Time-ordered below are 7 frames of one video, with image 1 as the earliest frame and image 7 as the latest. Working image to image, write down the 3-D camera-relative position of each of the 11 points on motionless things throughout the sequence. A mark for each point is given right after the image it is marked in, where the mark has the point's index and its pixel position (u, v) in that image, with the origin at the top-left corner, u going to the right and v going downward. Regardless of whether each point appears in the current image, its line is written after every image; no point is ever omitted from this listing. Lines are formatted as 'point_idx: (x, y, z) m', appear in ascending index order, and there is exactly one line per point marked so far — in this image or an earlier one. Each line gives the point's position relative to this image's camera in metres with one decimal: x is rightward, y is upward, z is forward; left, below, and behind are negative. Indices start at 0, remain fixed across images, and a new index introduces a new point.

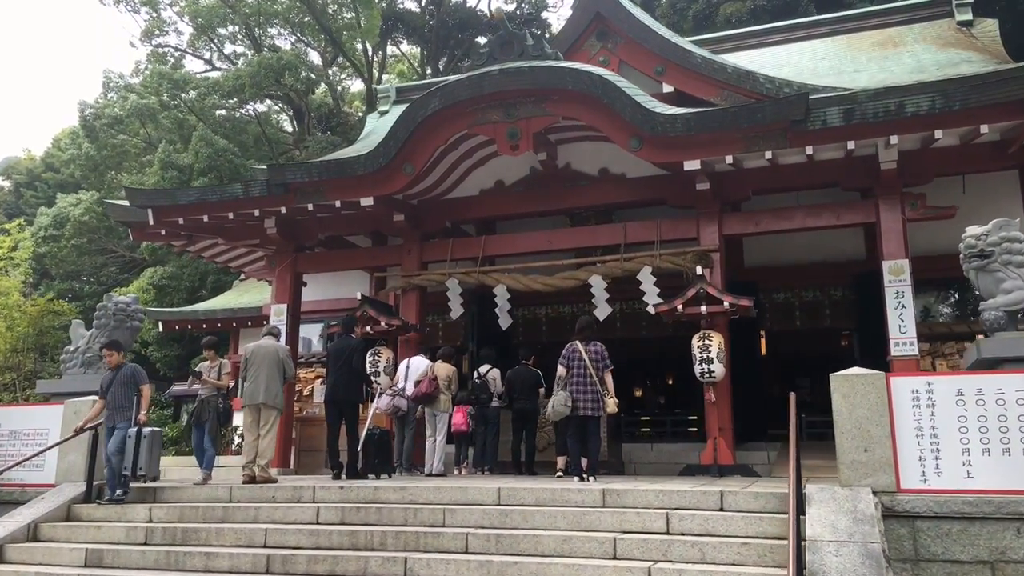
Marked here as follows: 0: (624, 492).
0: (+0.8, -1.4, +5.1) m
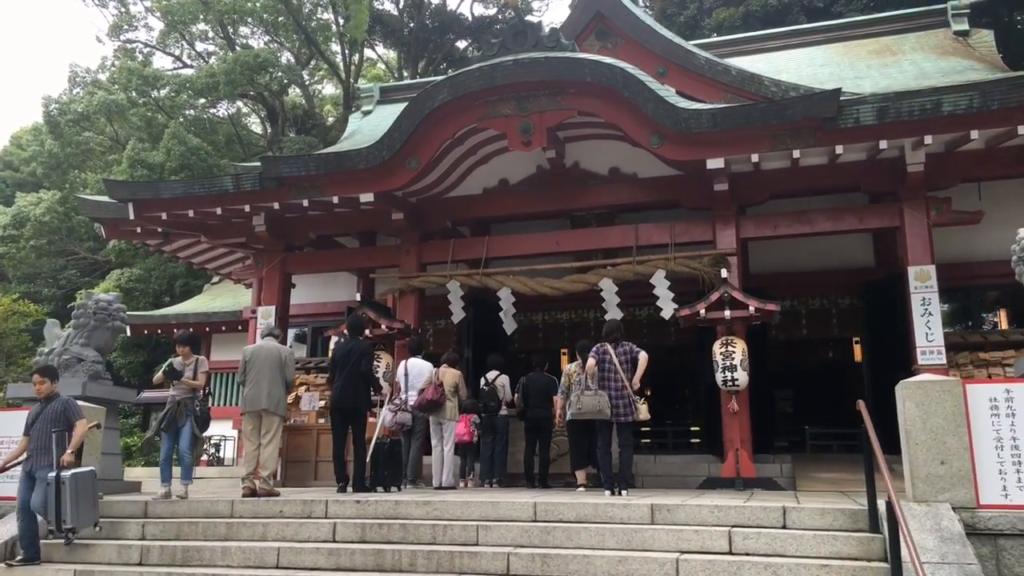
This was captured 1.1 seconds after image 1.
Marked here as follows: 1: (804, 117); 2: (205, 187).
0: (+1.0, -1.4, +4.7) m
1: (+2.8, +1.7, +7.1) m
2: (-3.9, +1.3, +9.6) m
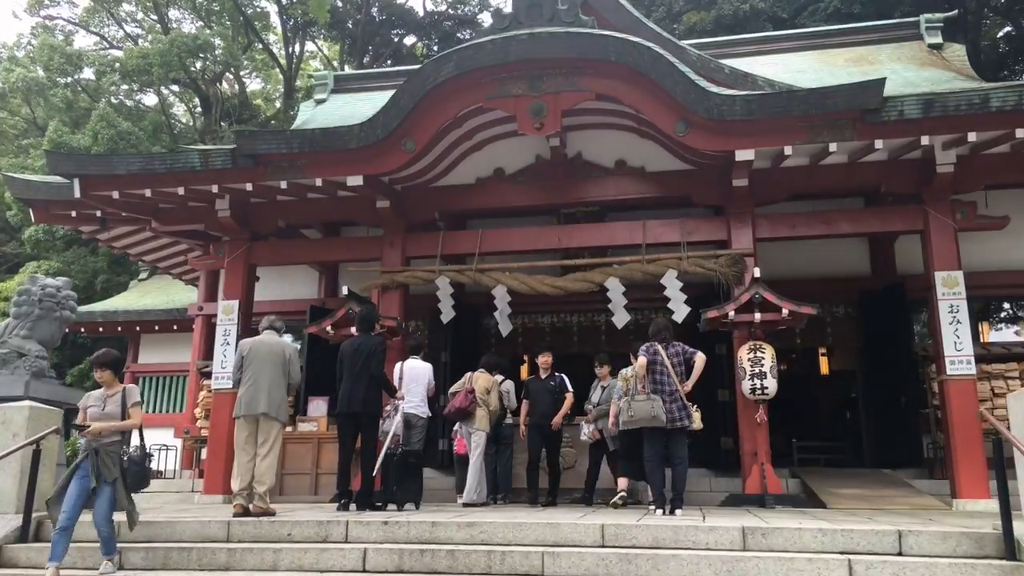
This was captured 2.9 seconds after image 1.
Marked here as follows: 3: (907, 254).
0: (+1.4, -1.3, +4.1) m
1: (+3.1, +1.7, +6.7) m
2: (-3.9, +1.5, +8.5) m
3: (+5.3, +0.4, +9.8) m
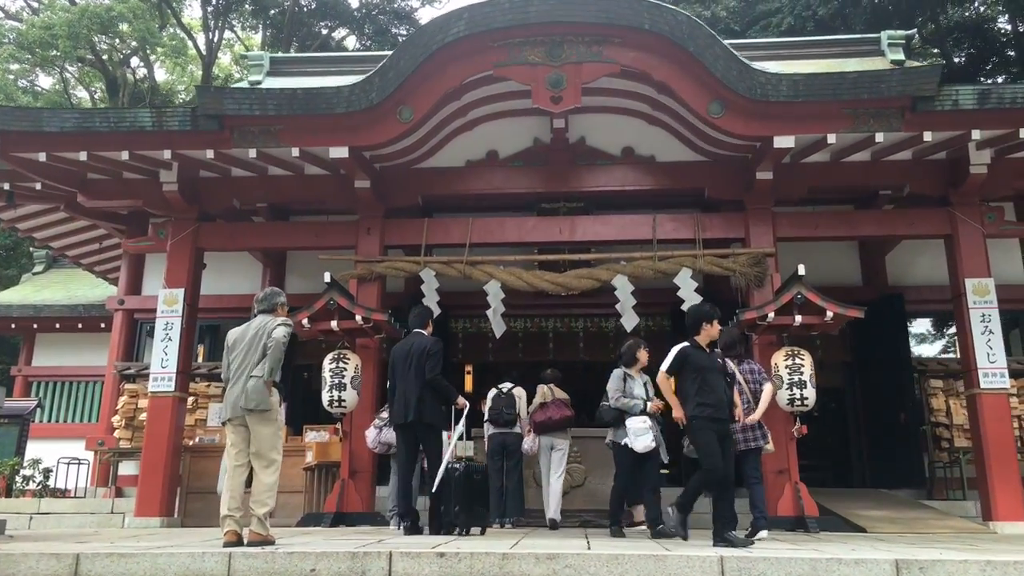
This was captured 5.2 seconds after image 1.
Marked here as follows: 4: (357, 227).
0: (+1.9, -1.3, +3.4) m
1: (+3.3, +1.6, +6.3) m
2: (-3.9, +1.6, +7.2) m
3: (+5.1, +0.3, +9.6) m
4: (-1.7, +0.7, +8.3) m
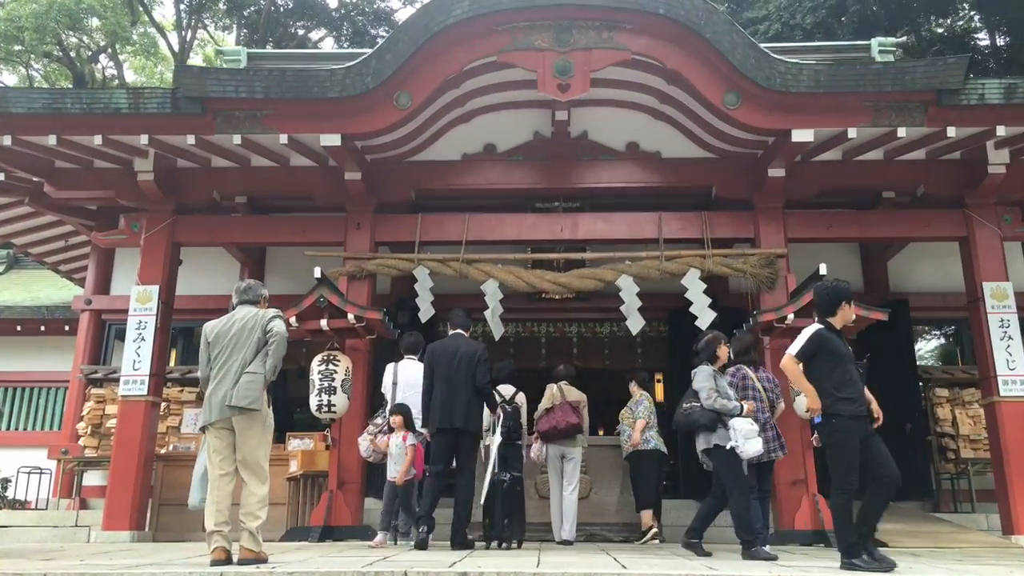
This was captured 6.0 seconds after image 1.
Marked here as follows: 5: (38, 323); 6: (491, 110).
0: (+2.1, -1.2, +3.0) m
1: (+3.3, +1.6, +6.0) m
2: (-3.8, +1.7, +6.6) m
3: (+5.0, +0.2, +9.4) m
4: (-1.7, +0.7, +7.8) m
5: (-7.7, -0.5, +12.1) m
6: (-0.2, +1.8, +7.6) m
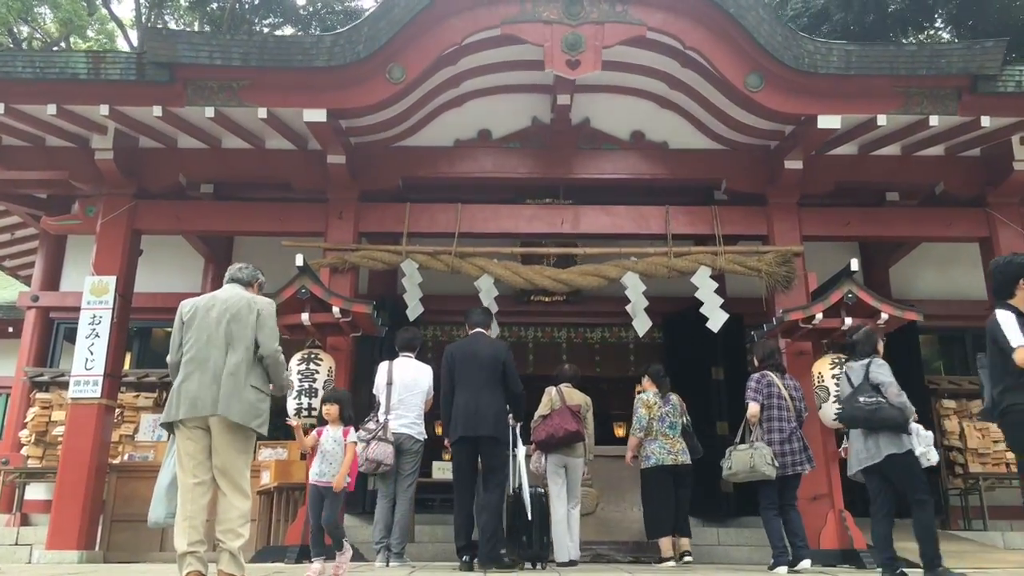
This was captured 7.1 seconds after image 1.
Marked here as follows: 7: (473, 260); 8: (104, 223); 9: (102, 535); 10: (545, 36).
0: (+2.2, -1.1, +2.5) m
1: (+3.4, +1.6, +5.6) m
2: (-3.8, +1.8, +5.9) m
3: (+4.9, +0.1, +9.0) m
4: (-1.8, +0.7, +7.1) m
5: (-8.0, -0.5, +11.1) m
6: (-0.2, +1.9, +7.0) m
7: (-0.4, +0.3, +6.9) m
8: (-3.9, +0.6, +7.1) m
9: (-3.8, -2.3, +6.8) m
10: (+0.3, +2.0, +5.9) m
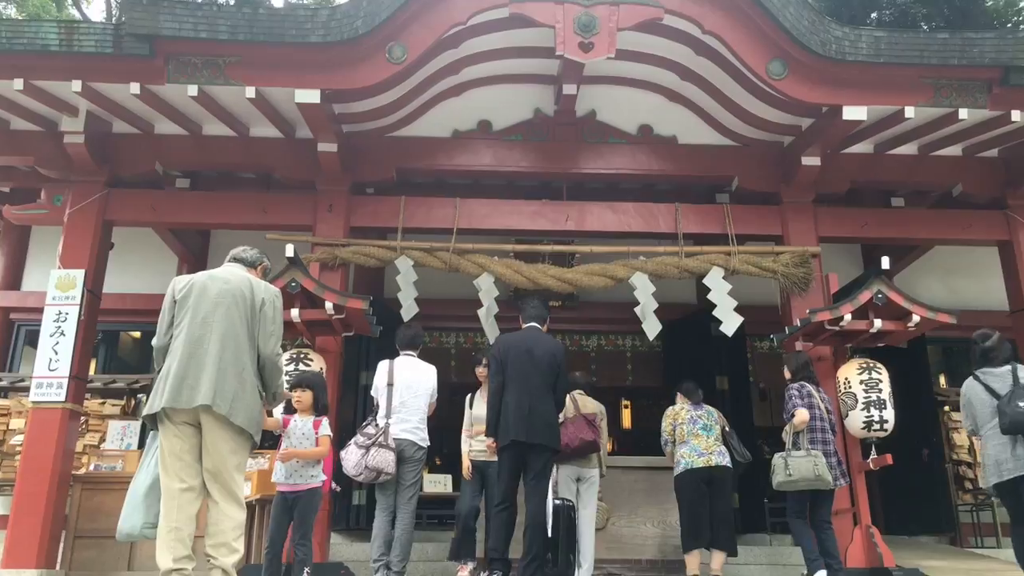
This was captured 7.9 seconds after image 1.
0: (+2.4, -1.1, +2.2) m
1: (+3.5, +1.6, +5.4) m
2: (-3.7, +1.8, +5.4) m
3: (+4.8, +0.1, +8.8) m
4: (-1.8, +0.8, +6.7) m
5: (-8.1, -0.5, +10.4) m
6: (-0.2, +1.9, +6.6) m
7: (-0.3, +0.3, +6.5) m
8: (-3.9, +0.7, +6.5) m
9: (-3.8, -2.2, +6.2) m
10: (+0.4, +2.0, +5.5) m
